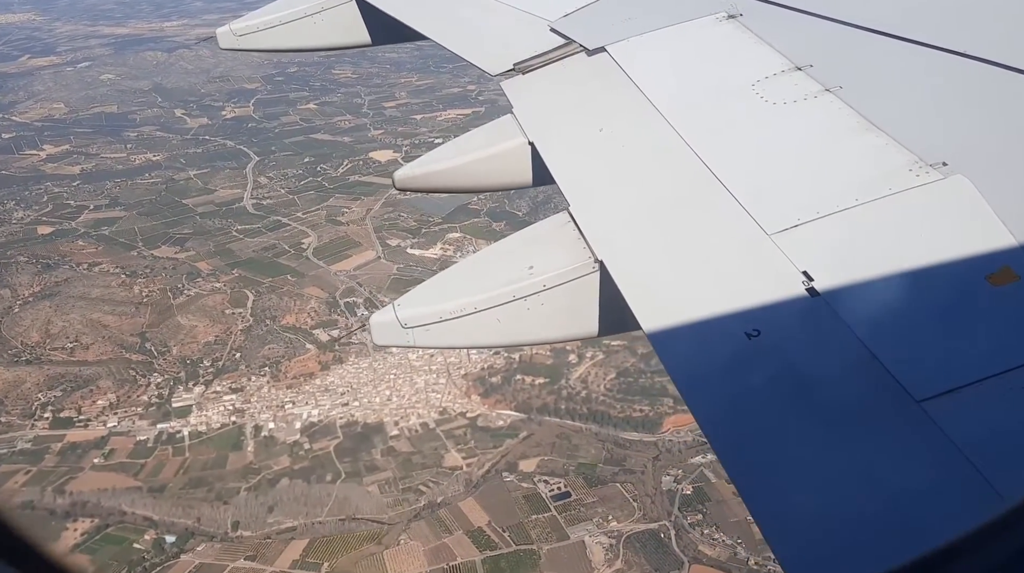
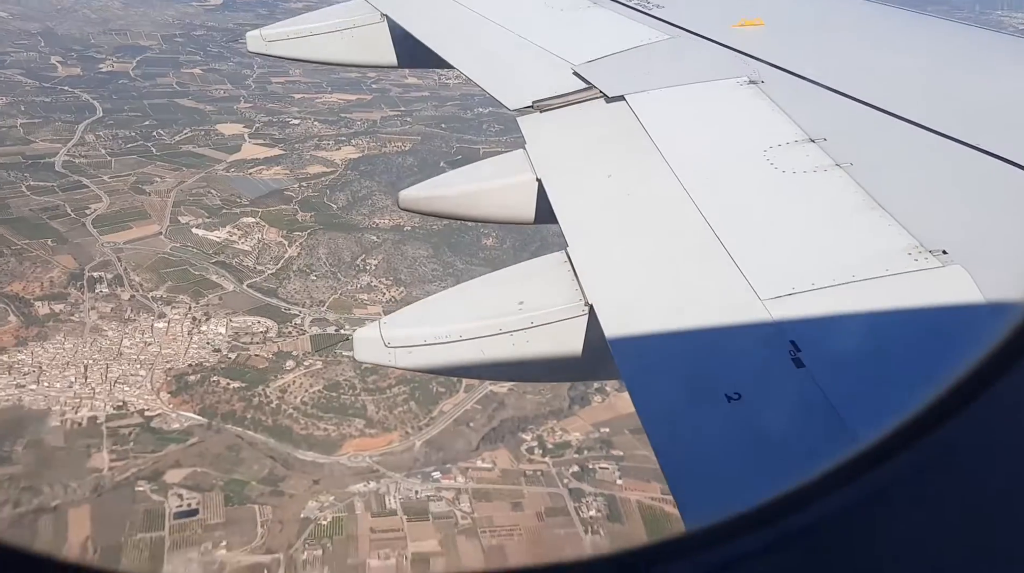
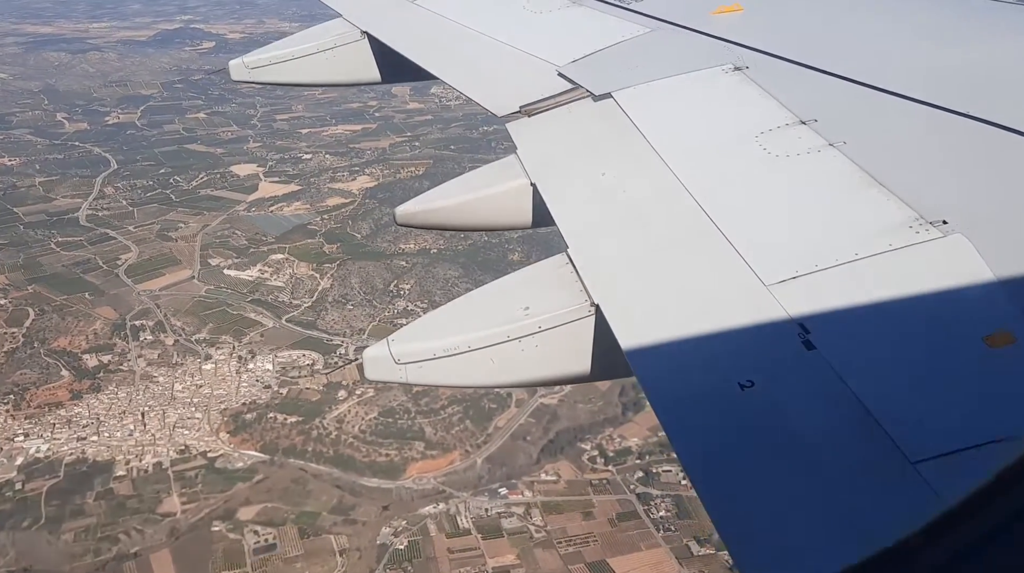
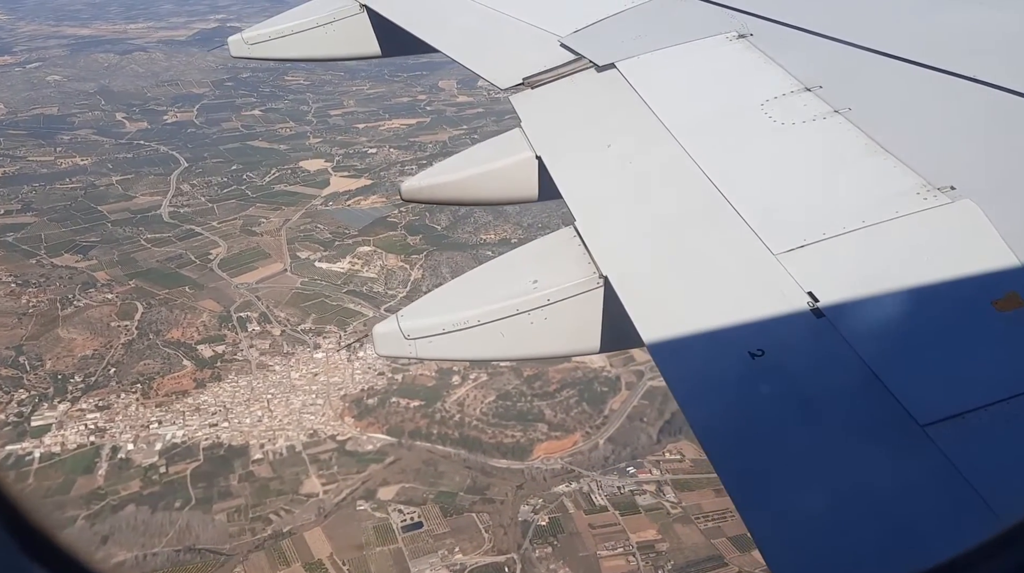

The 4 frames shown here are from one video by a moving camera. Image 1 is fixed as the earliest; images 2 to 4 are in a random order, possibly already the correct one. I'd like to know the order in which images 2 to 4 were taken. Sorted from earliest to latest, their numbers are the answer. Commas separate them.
4, 3, 2
